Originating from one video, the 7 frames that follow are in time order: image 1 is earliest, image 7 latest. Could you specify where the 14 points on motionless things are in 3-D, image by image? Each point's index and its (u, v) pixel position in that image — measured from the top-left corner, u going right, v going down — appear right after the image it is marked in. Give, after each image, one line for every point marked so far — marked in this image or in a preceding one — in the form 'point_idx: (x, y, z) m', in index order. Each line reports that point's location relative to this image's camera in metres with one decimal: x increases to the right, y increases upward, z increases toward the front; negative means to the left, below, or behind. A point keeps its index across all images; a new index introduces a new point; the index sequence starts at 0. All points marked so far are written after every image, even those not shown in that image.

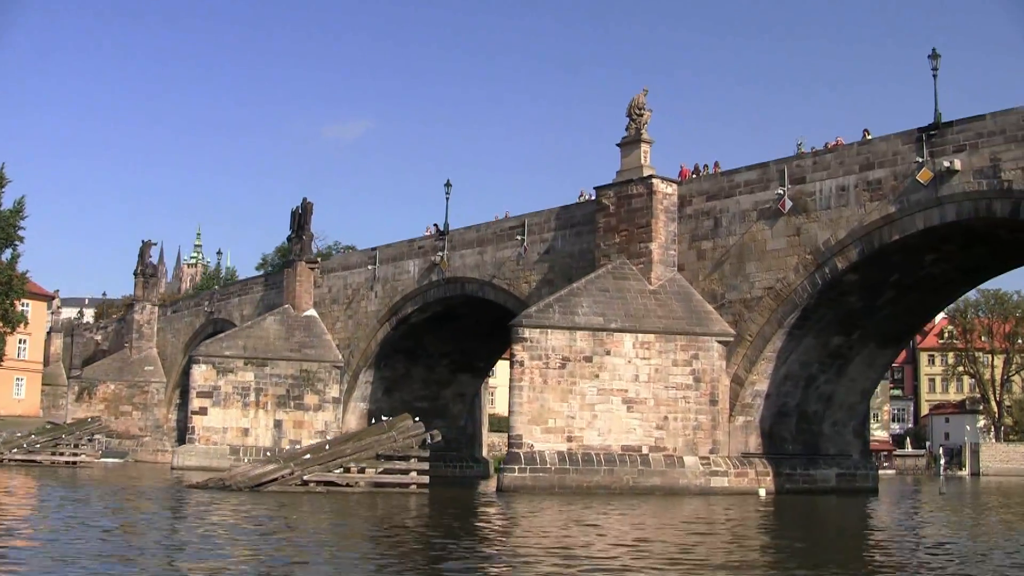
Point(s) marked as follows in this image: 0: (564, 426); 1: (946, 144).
0: (+0.9, -2.3, +19.8) m
1: (+6.9, +2.3, +18.8) m
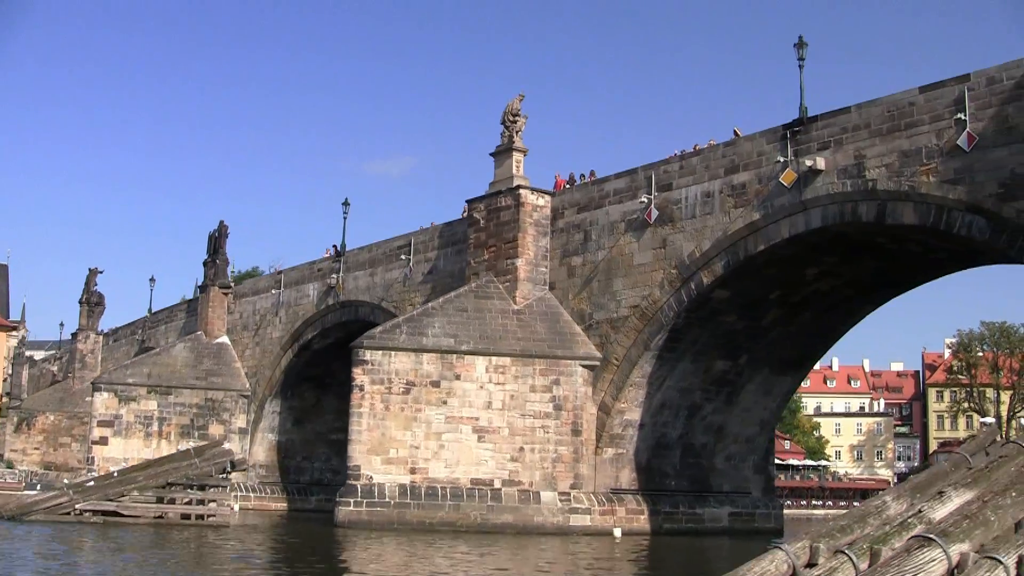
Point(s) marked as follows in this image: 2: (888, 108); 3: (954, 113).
0: (-1.6, -2.6, +18.3) m
1: (+4.3, +2.1, +16.8) m
2: (+5.2, +2.5, +16.1) m
3: (+5.8, +2.3, +15.5) m
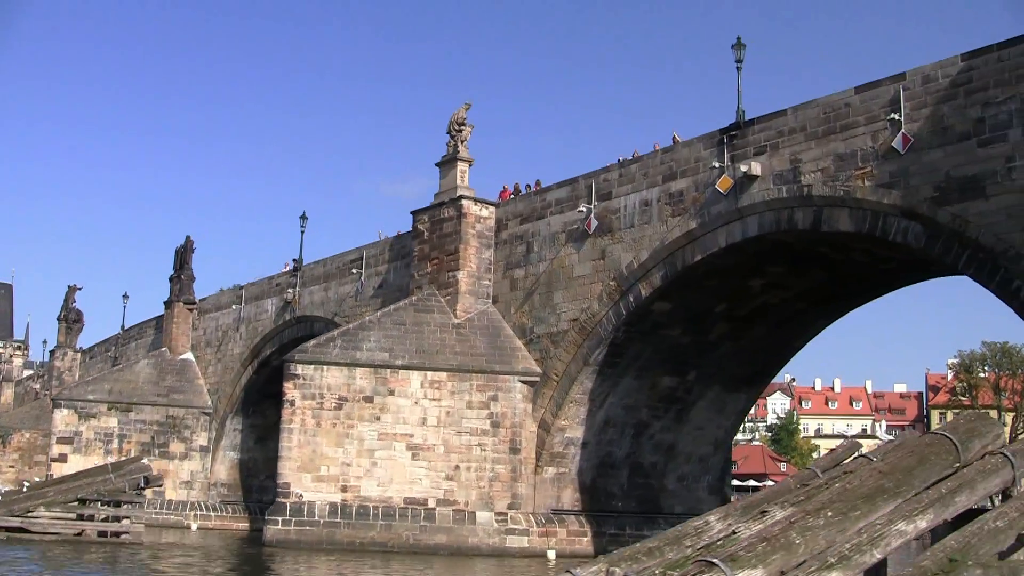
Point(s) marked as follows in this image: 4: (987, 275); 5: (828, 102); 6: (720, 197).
0: (-2.6, -2.8, +17.7) m
1: (+3.2, +1.9, +16.1) m
2: (+4.1, +2.3, +15.4) m
3: (+4.7, +2.2, +14.7) m
4: (+5.6, +0.1, +13.8) m
5: (+4.1, +2.4, +15.4) m
6: (+2.9, +1.3, +16.2) m
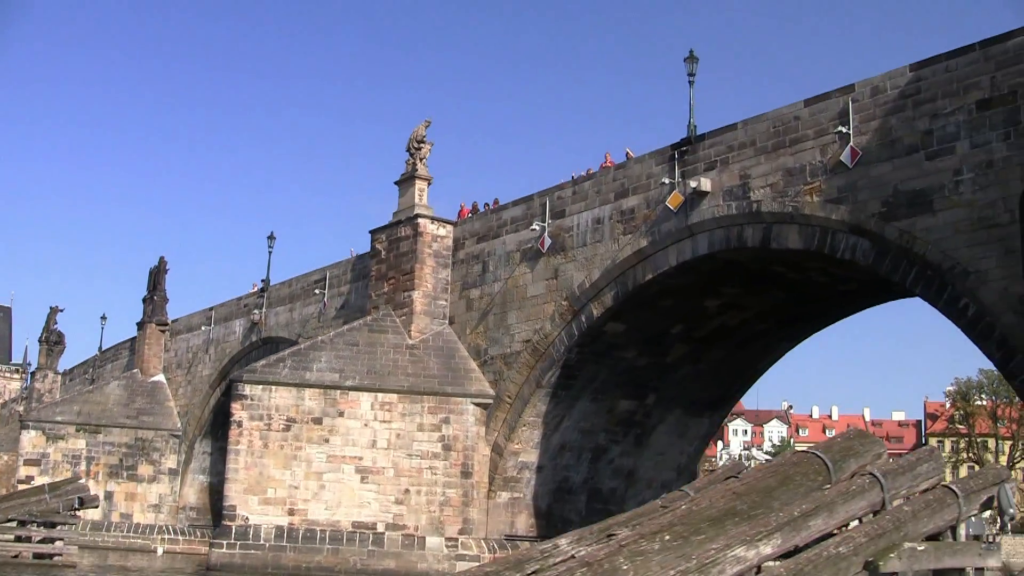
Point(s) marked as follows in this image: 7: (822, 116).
0: (-3.3, -3.1, +17.3) m
1: (+2.5, +1.7, +15.6) m
2: (+3.3, +2.1, +14.9) m
3: (+4.0, +2.0, +14.3) m
4: (+4.8, -0.1, +13.2) m
5: (+3.4, +2.2, +14.9) m
6: (+2.1, +1.0, +15.7) m
7: (+3.8, +2.1, +14.4) m
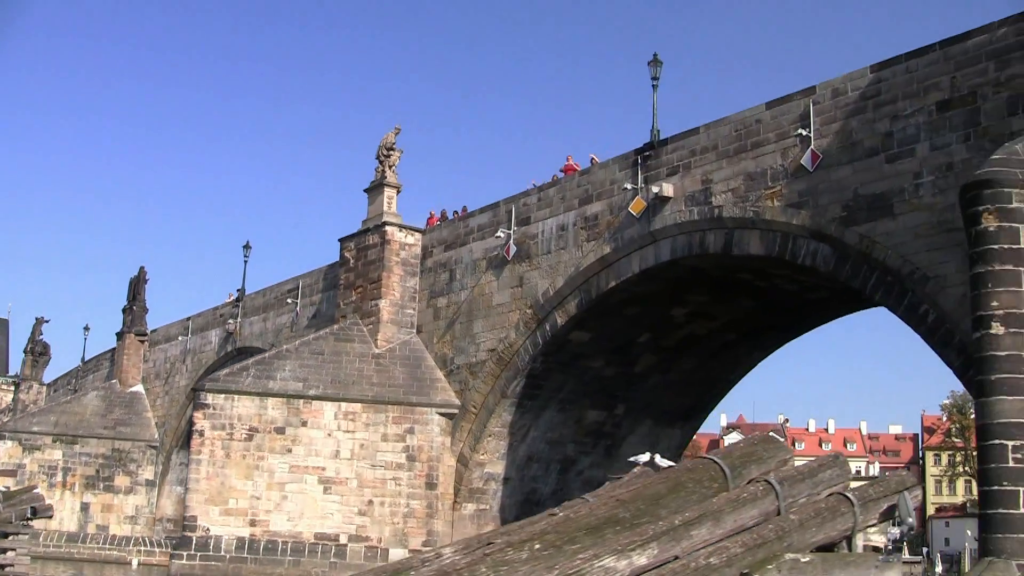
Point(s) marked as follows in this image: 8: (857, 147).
0: (-3.8, -3.2, +17.0) m
1: (+1.9, +1.6, +15.3) m
2: (+2.8, +2.0, +14.6) m
3: (+3.4, +1.9, +13.9) m
4: (+4.2, -0.1, +12.8) m
5: (+2.8, +2.1, +14.6) m
6: (+1.6, +0.9, +15.4) m
7: (+3.3, +2.0, +14.1) m
8: (+3.9, +1.6, +13.4) m
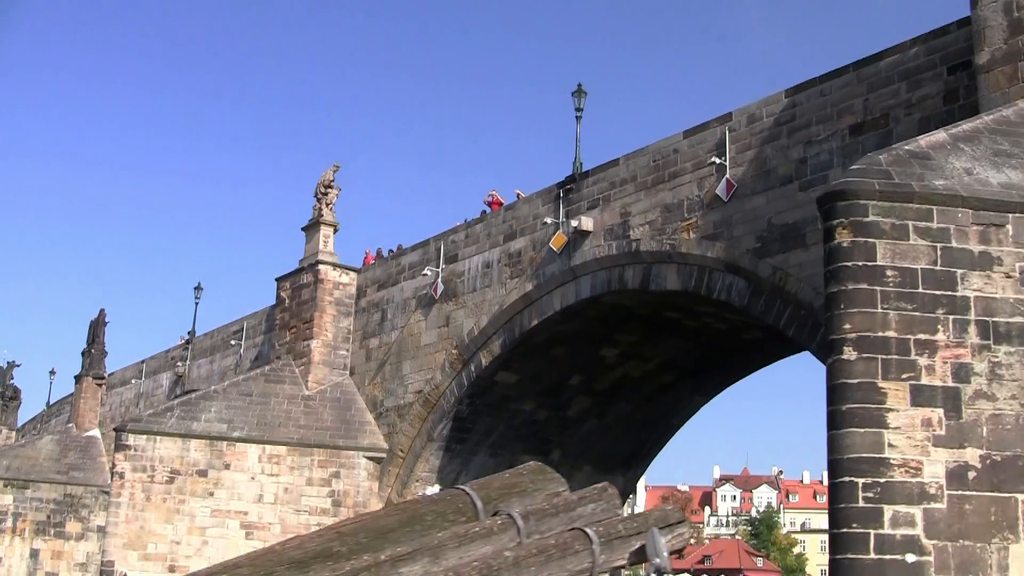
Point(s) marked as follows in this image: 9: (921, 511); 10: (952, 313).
0: (-4.9, -3.7, +16.4) m
1: (+0.9, +1.1, +14.7) m
2: (+1.7, +1.6, +14.0) m
3: (+2.3, +1.5, +13.3) m
4: (+3.0, -0.5, +12.1) m
5: (+1.8, +1.7, +14.0) m
6: (+0.5, +0.4, +14.8) m
7: (+2.2, +1.6, +13.5) m
8: (+2.8, +1.2, +12.7) m
9: (+2.6, -1.4, +7.5) m
10: (+3.0, -0.2, +7.9) m
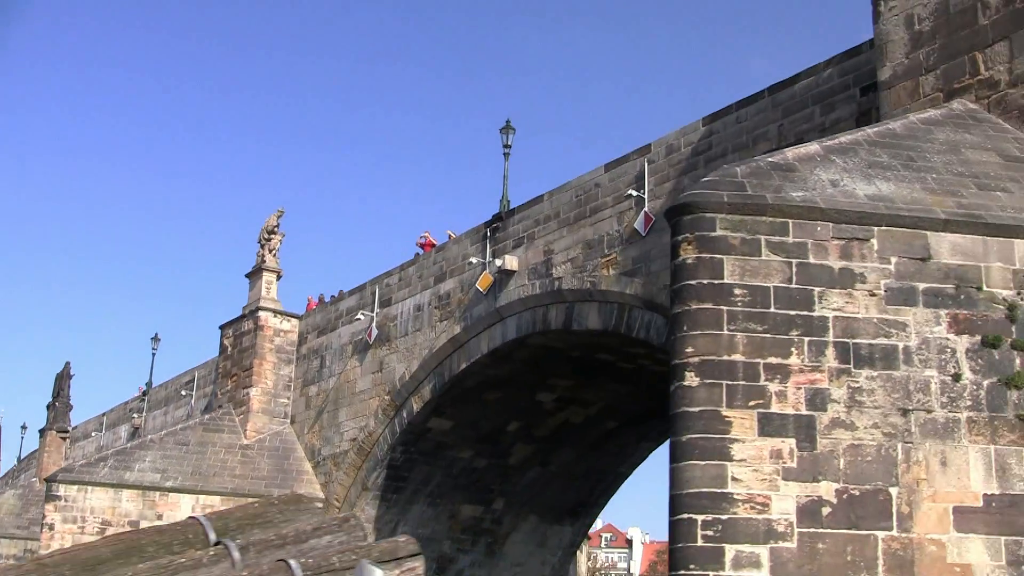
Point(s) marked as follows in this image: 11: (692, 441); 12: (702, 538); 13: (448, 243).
0: (-5.7, -4.4, +15.8) m
1: (0.0, +0.6, +14.3) m
2: (+0.8, +1.1, +13.5) m
3: (+1.3, +1.1, +12.8) m
4: (+2.1, -0.8, +11.5) m
5: (+0.8, +1.2, +13.5) m
6: (-0.4, -0.1, +14.3) m
7: (+1.2, +1.2, +13.0) m
8: (+1.8, +0.8, +12.2) m
9: (+1.5, -1.5, +6.9) m
10: (+1.8, -0.3, +7.3) m
11: (+1.1, -0.9, +7.1) m
12: (+1.1, -1.5, +6.9) m
13: (-0.8, +0.6, +15.1) m
